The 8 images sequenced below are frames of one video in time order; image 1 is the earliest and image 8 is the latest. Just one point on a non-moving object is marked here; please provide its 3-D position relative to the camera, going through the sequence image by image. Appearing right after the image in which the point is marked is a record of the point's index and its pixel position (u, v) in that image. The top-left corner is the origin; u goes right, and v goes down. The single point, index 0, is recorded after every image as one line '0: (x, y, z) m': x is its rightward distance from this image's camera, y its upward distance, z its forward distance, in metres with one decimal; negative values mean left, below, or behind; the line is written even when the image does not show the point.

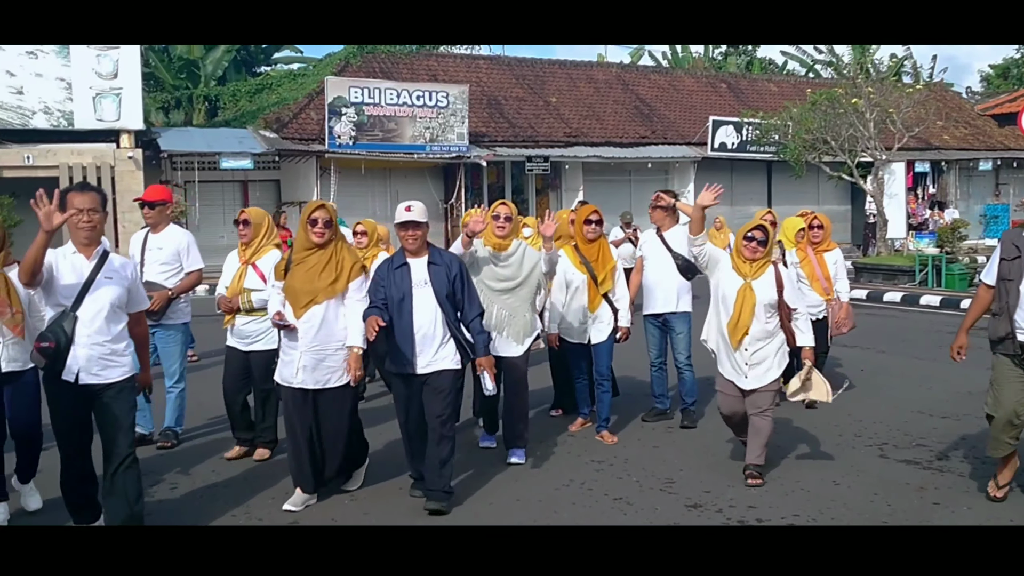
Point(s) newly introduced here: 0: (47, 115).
0: (-9.6, +3.6, +19.7) m
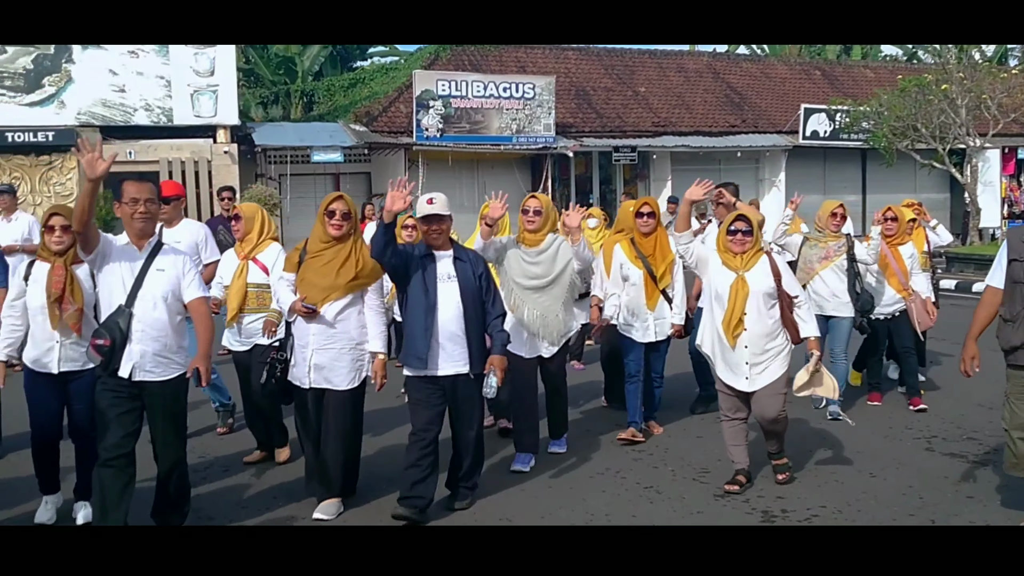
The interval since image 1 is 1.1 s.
0: (-7.8, +3.8, +20.6) m
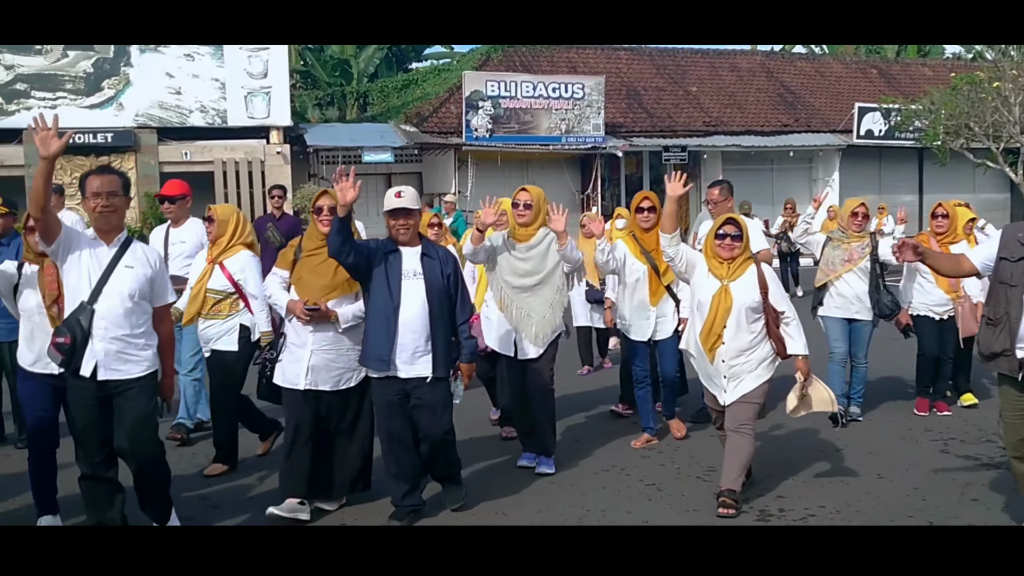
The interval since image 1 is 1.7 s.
0: (-6.8, +3.8, +21.0) m
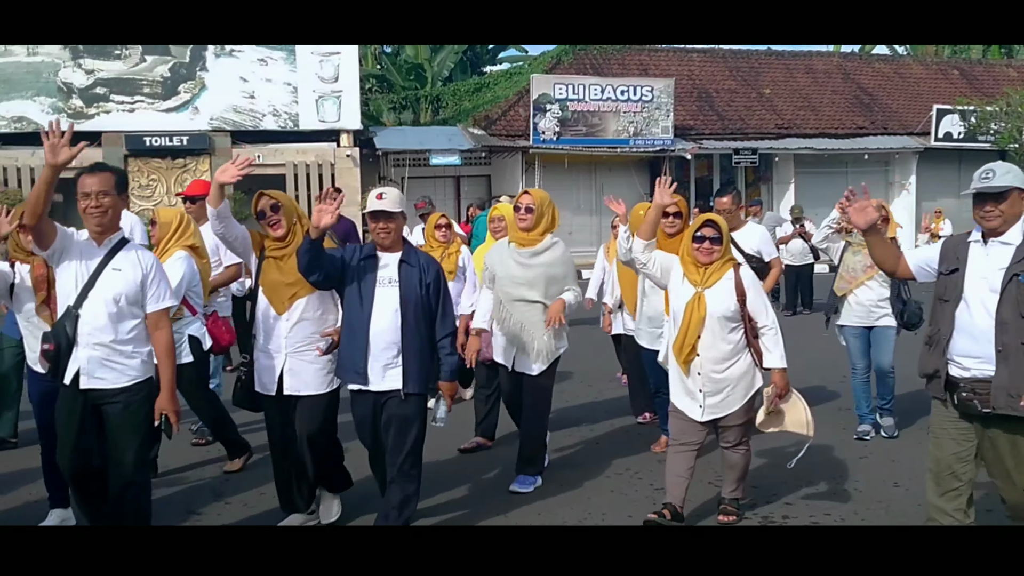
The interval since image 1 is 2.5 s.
0: (-5.3, +3.8, +21.5) m
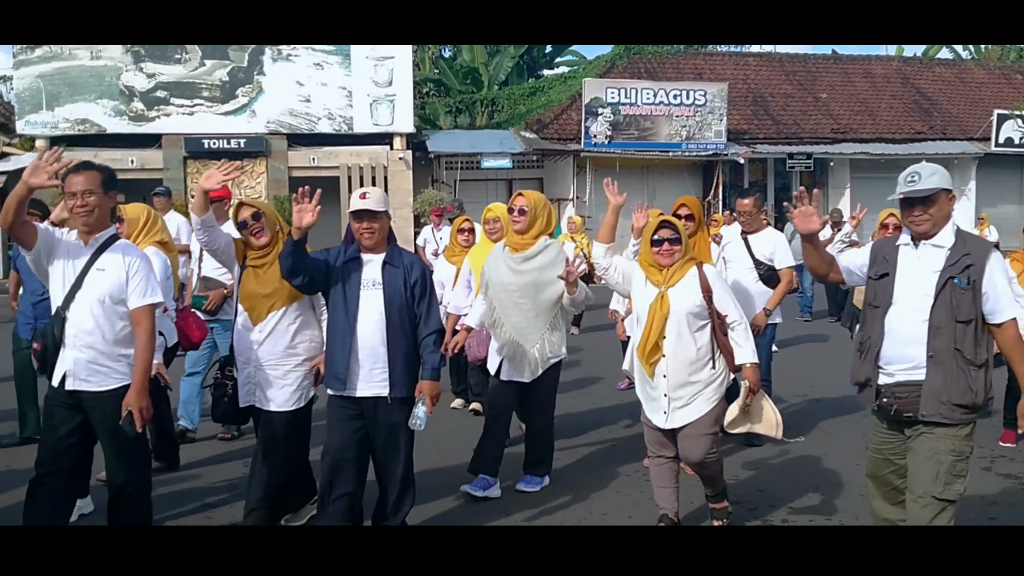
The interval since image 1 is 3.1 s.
0: (-4.2, +3.8, +21.9) m
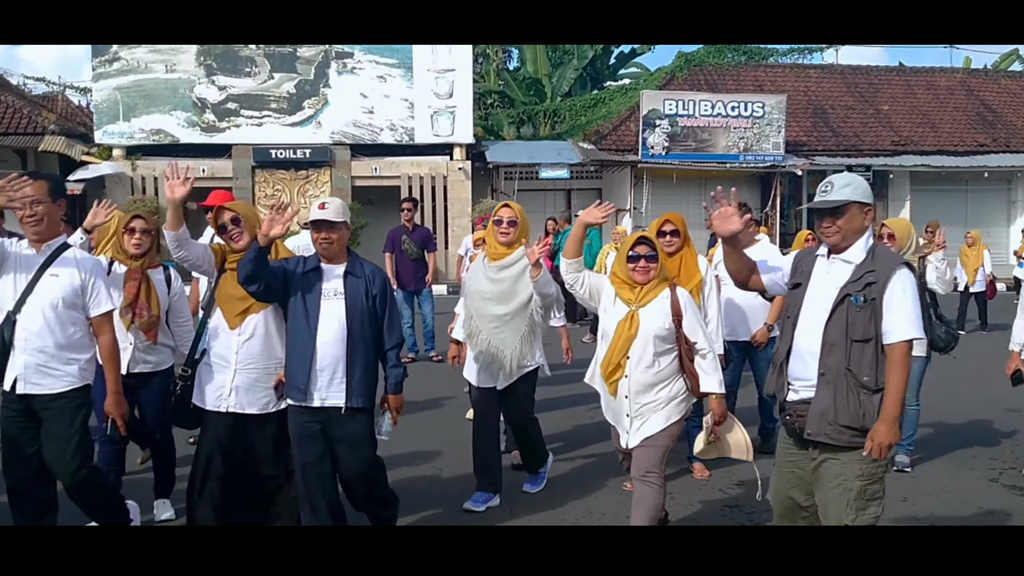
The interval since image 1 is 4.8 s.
0: (-2.8, +3.7, +22.6) m
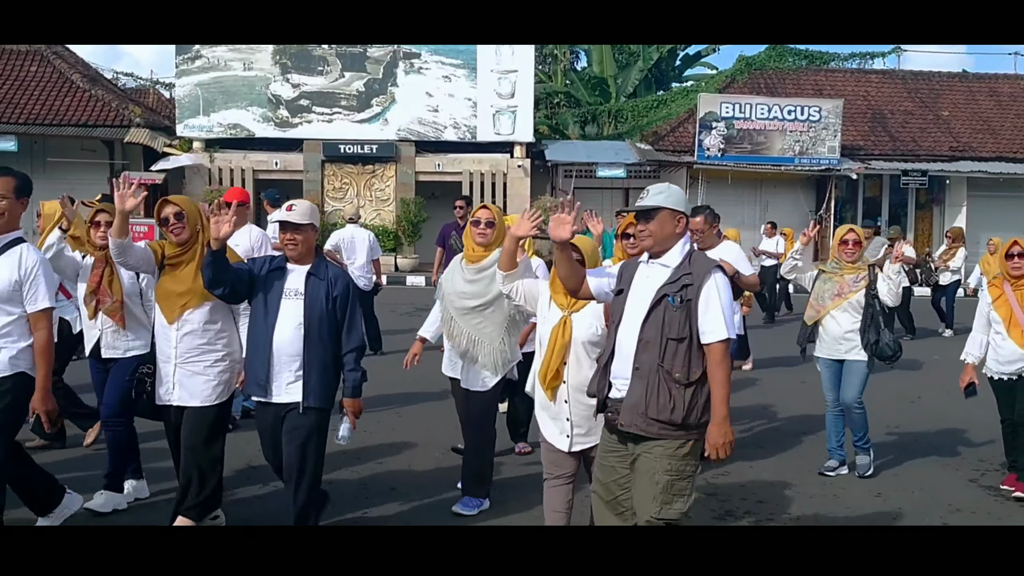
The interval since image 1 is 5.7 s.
0: (-1.4, +3.9, +23.5) m
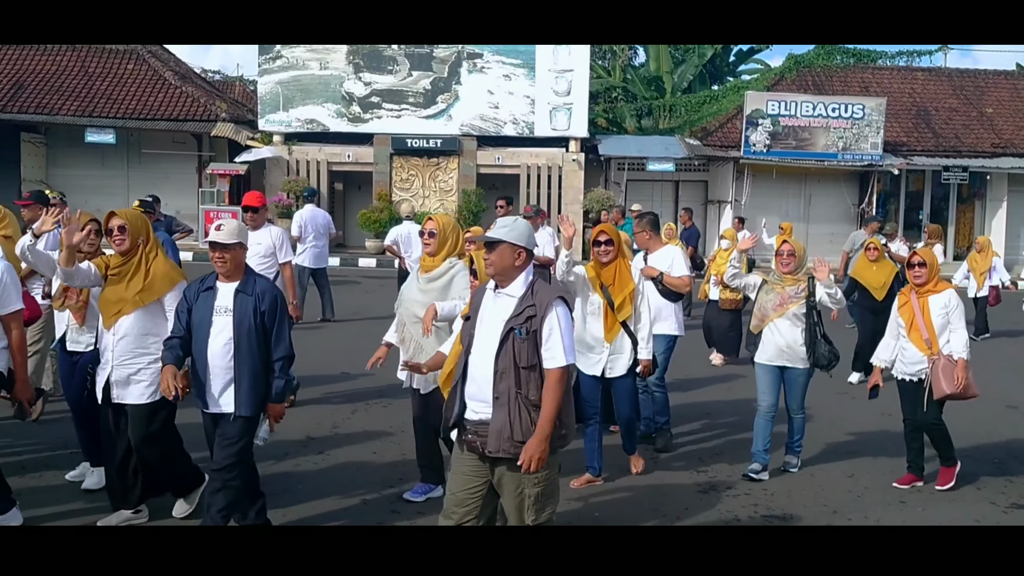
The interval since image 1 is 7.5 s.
0: (0.0, +4.3, +25.1) m
